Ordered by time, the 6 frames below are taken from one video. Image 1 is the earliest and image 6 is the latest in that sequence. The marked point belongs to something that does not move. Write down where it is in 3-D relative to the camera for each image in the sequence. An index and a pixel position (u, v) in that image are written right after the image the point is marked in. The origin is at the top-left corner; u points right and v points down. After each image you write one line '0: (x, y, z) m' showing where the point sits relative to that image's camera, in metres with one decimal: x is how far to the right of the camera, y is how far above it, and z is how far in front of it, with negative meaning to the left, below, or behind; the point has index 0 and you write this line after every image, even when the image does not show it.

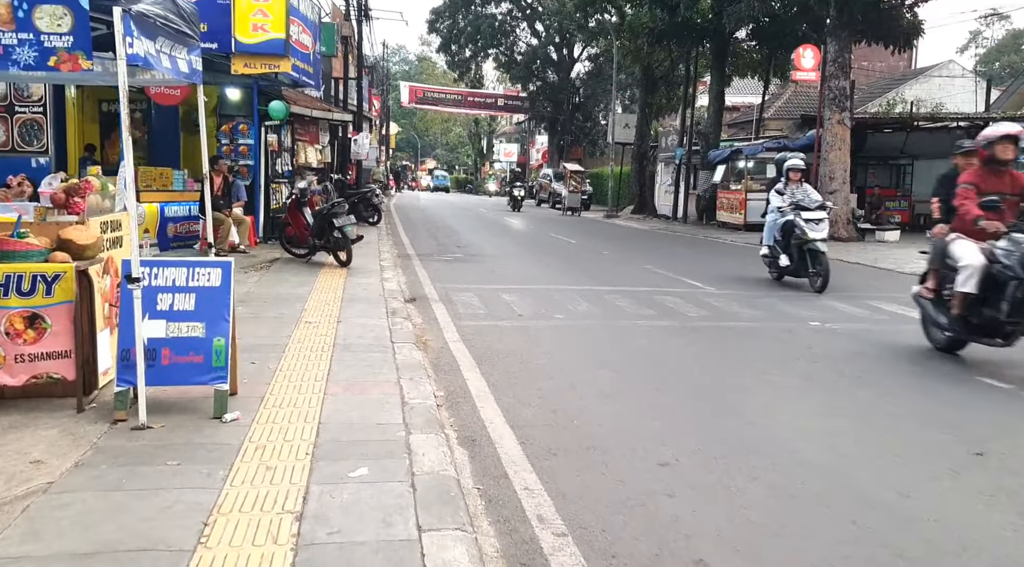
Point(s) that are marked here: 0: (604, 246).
0: (+1.8, +0.7, +19.5) m
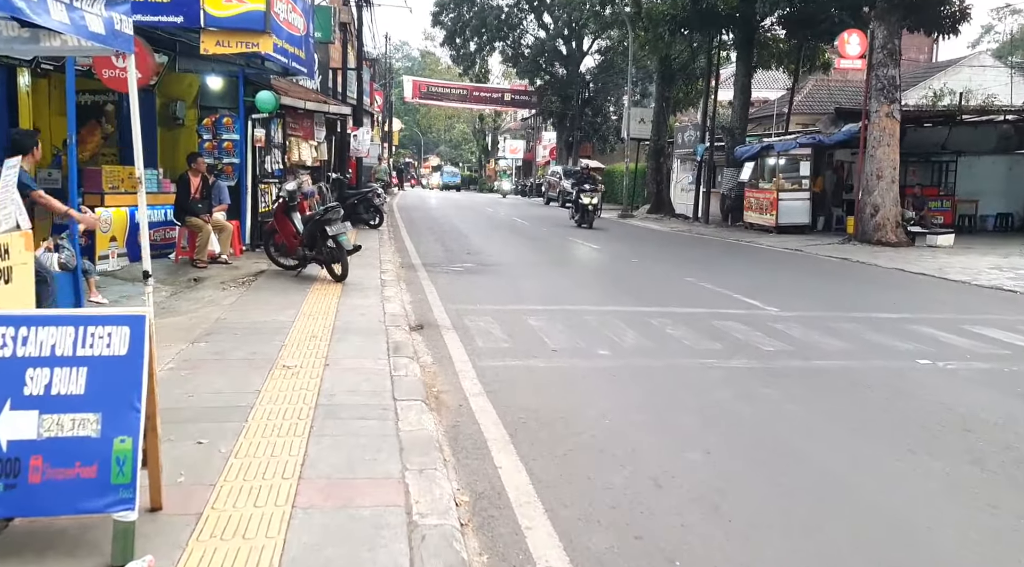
0: (+2.1, +0.6, +17.6) m
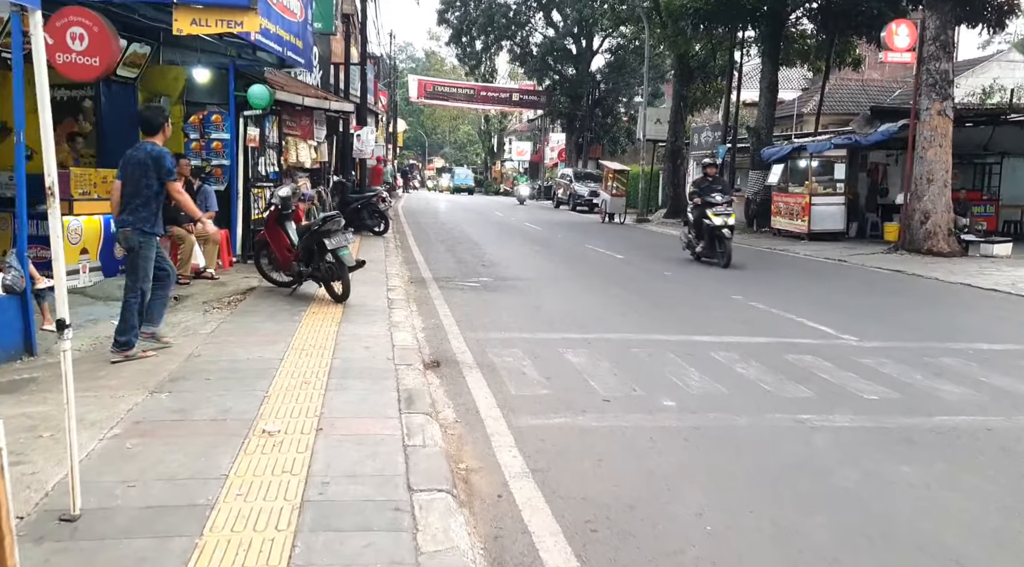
0: (+2.4, +0.3, +16.0) m
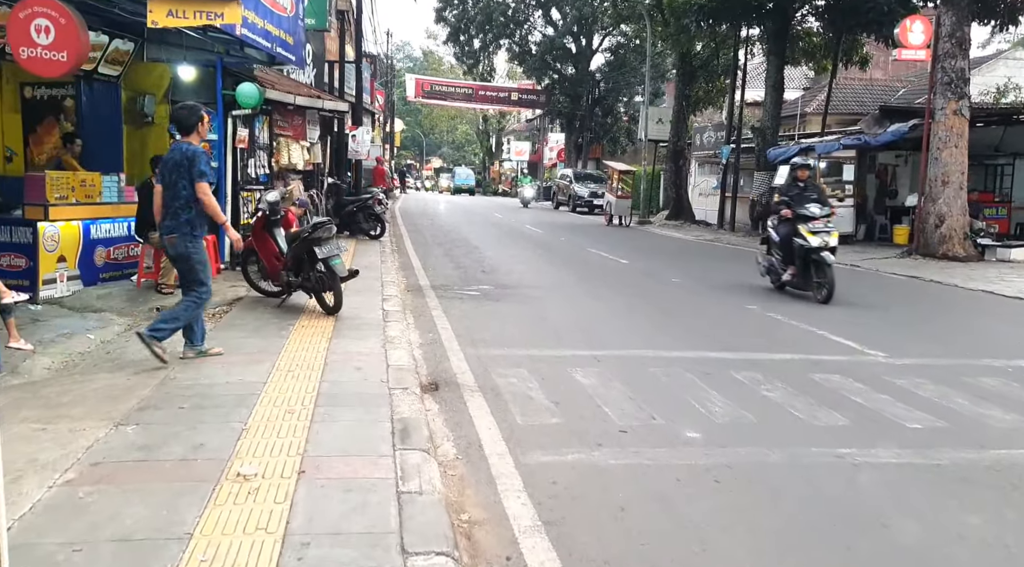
0: (+2.4, +0.2, +15.4) m
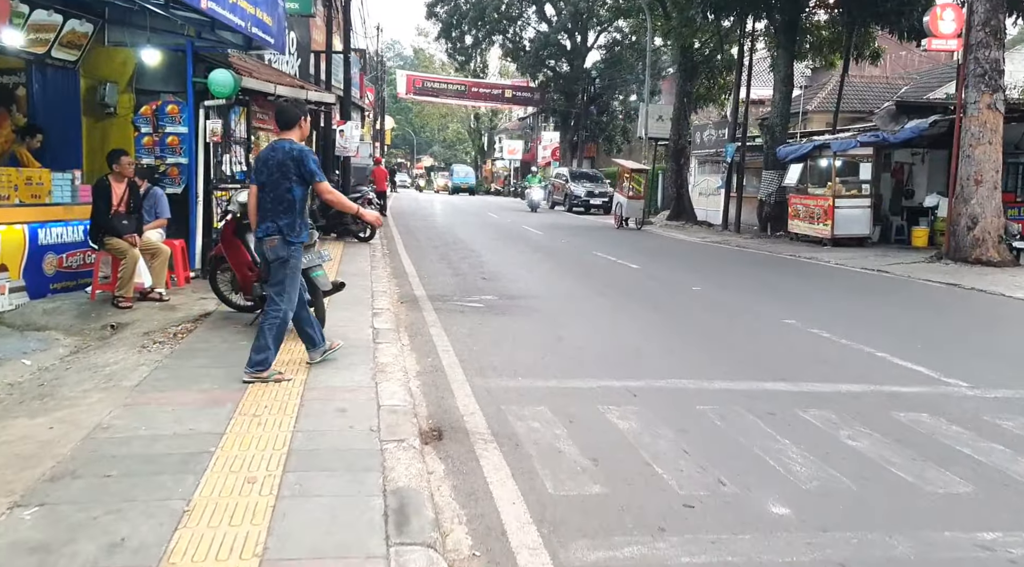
0: (+2.4, +0.1, +14.1) m
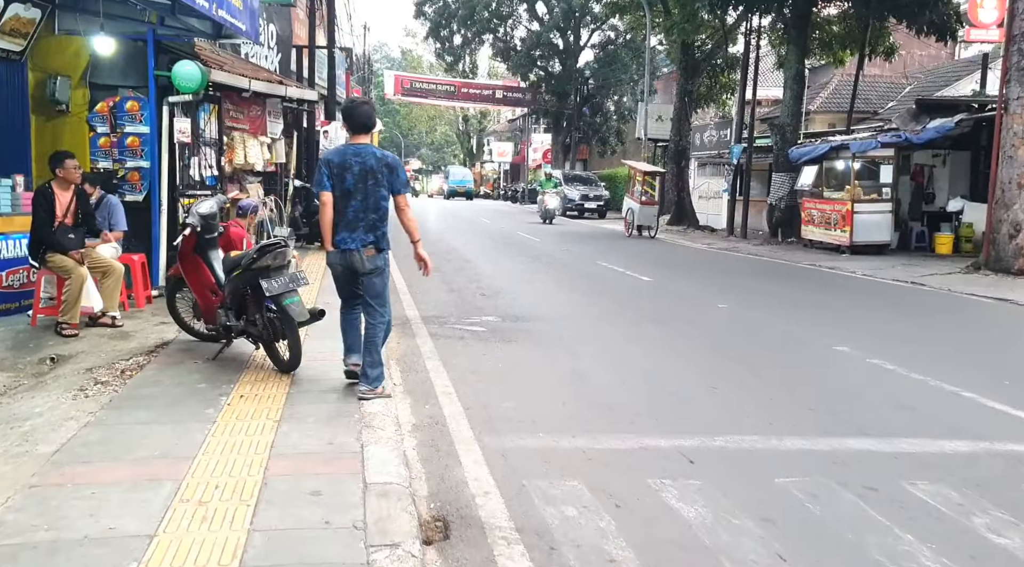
0: (+2.5, -0.1, +12.7) m
